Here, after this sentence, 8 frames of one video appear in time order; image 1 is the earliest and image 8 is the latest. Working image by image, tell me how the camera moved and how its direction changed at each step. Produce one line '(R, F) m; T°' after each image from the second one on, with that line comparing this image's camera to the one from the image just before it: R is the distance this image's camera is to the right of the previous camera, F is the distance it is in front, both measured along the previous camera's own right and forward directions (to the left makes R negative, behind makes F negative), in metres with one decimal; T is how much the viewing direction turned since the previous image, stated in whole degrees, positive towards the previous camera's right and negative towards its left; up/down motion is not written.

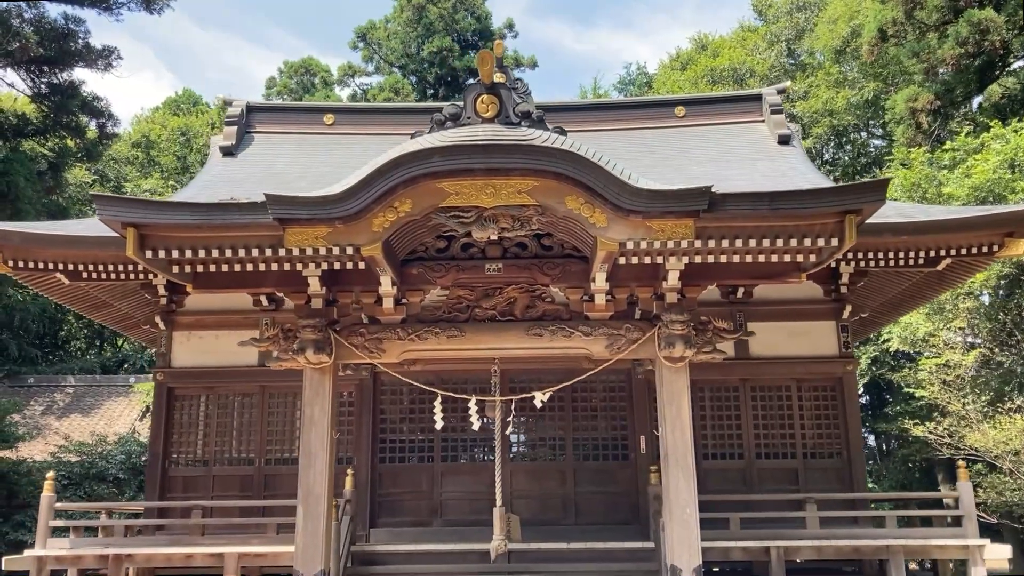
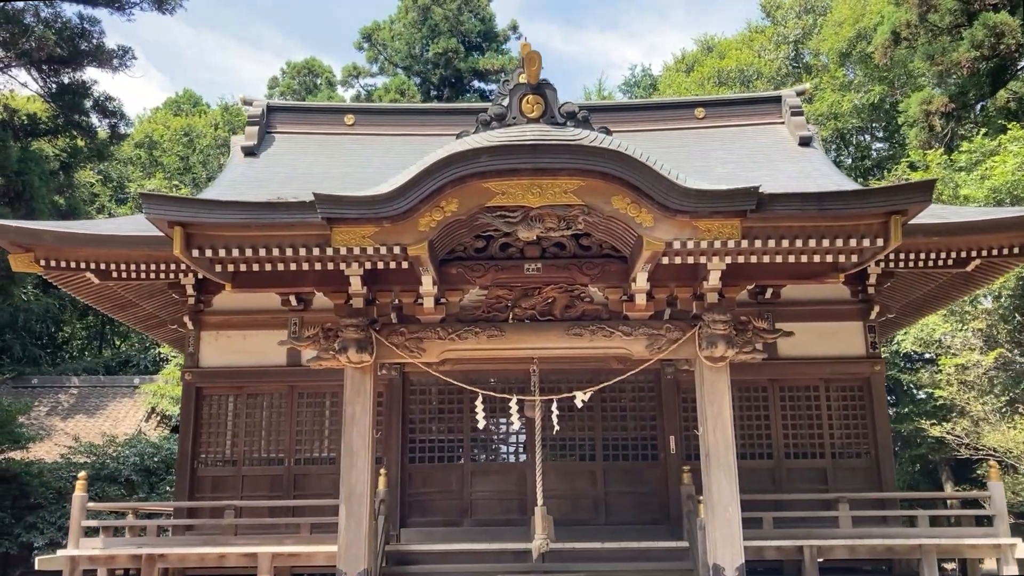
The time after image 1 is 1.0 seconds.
(-0.3, 0.0) m; 0°
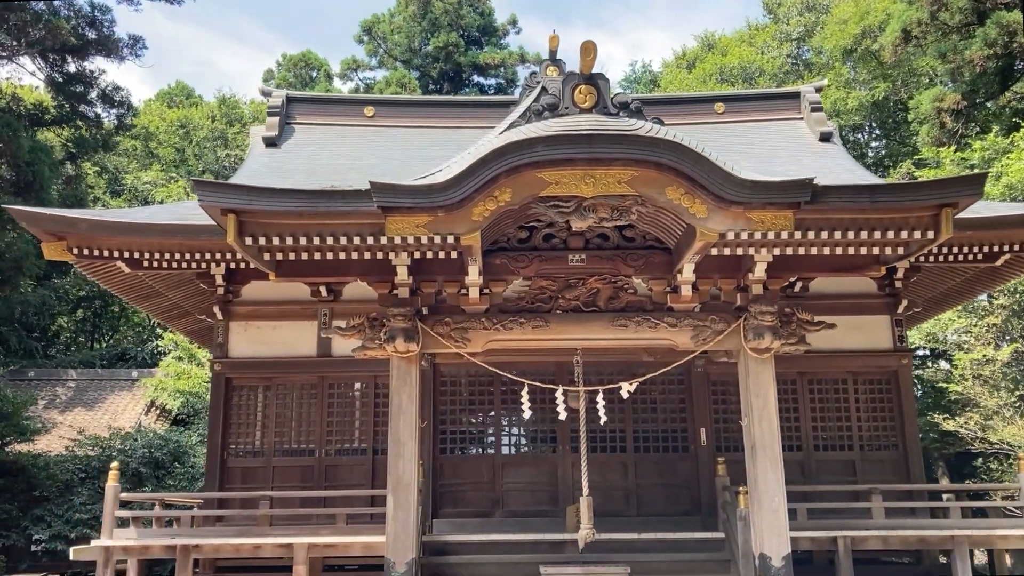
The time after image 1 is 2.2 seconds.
(-0.4, 0.0) m; 0°
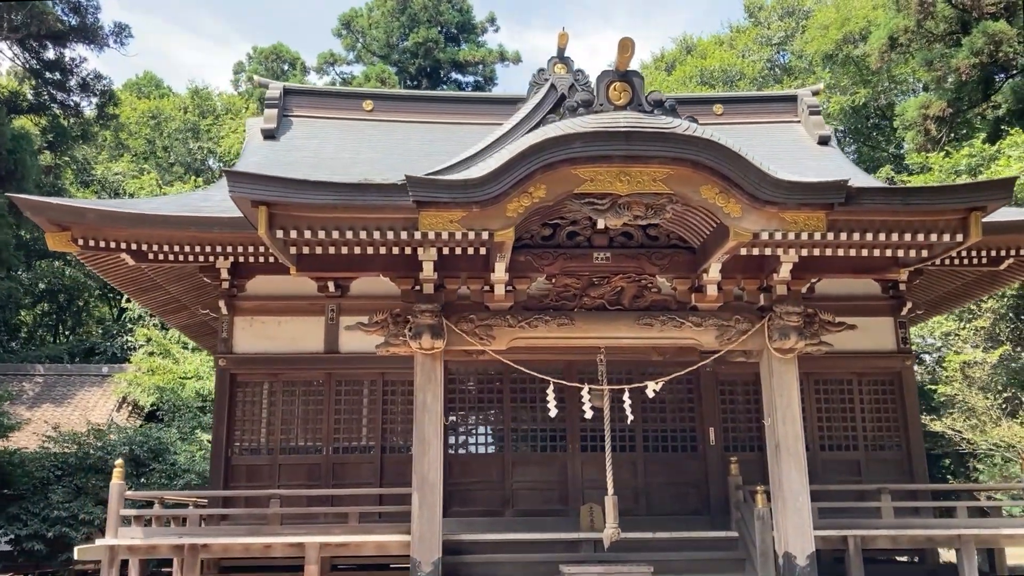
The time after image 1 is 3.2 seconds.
(-0.4, +0.1) m; +2°
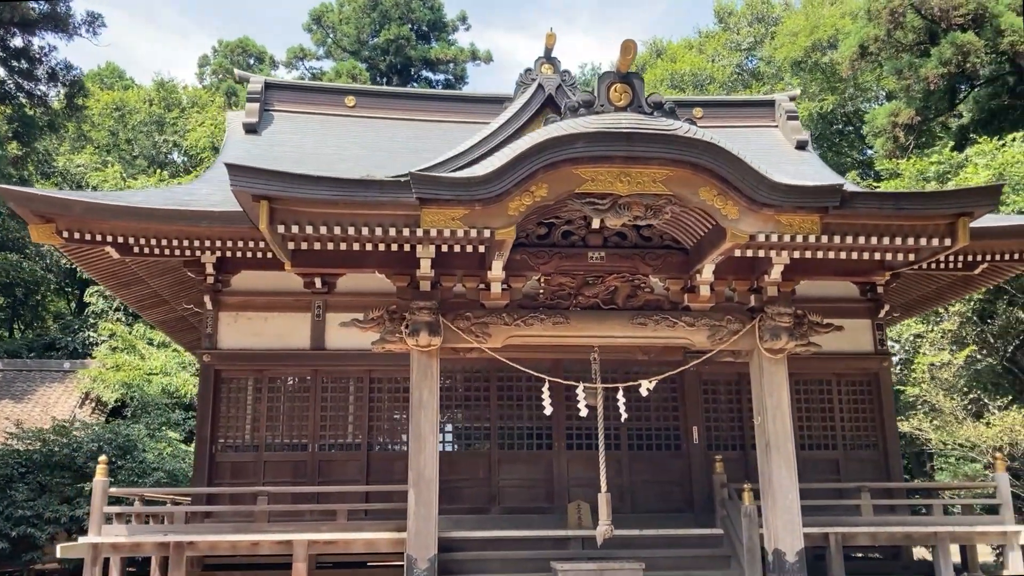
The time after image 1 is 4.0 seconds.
(-0.2, 0.0) m; +2°
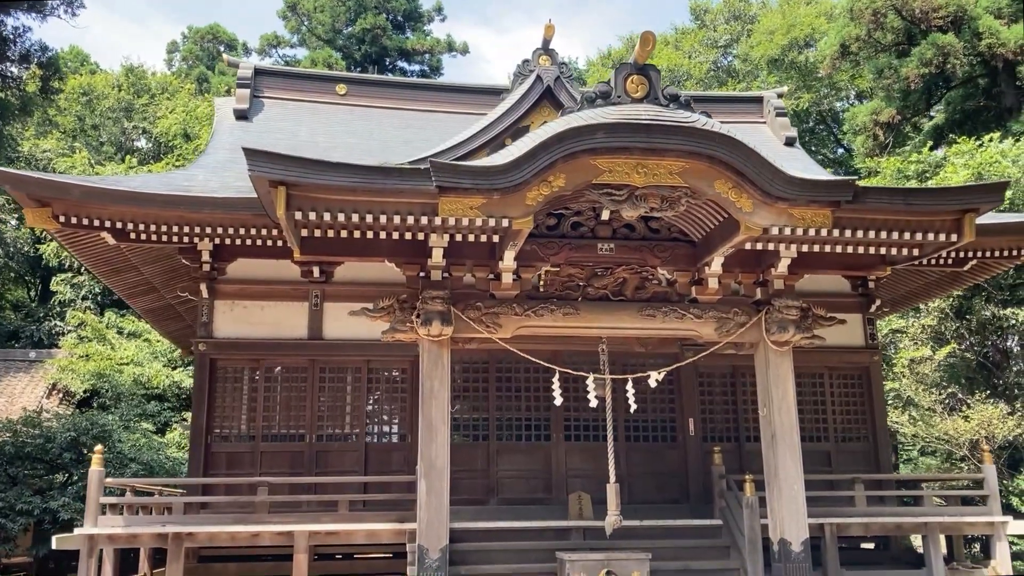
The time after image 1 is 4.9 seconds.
(-0.3, 0.0) m; +2°
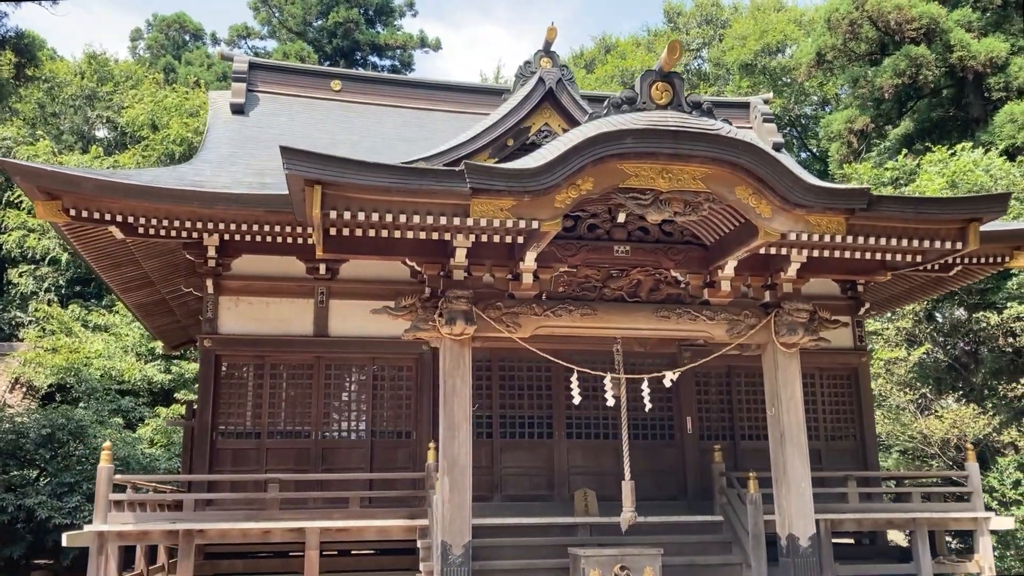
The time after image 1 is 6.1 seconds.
(-0.4, -0.1) m; +3°
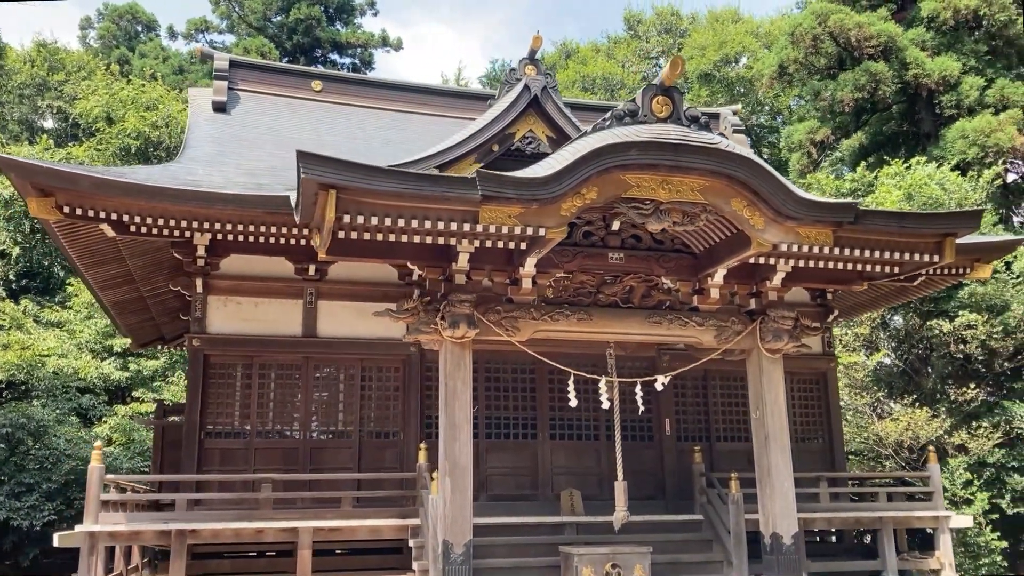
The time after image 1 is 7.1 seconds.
(-0.3, -0.1) m; +3°
